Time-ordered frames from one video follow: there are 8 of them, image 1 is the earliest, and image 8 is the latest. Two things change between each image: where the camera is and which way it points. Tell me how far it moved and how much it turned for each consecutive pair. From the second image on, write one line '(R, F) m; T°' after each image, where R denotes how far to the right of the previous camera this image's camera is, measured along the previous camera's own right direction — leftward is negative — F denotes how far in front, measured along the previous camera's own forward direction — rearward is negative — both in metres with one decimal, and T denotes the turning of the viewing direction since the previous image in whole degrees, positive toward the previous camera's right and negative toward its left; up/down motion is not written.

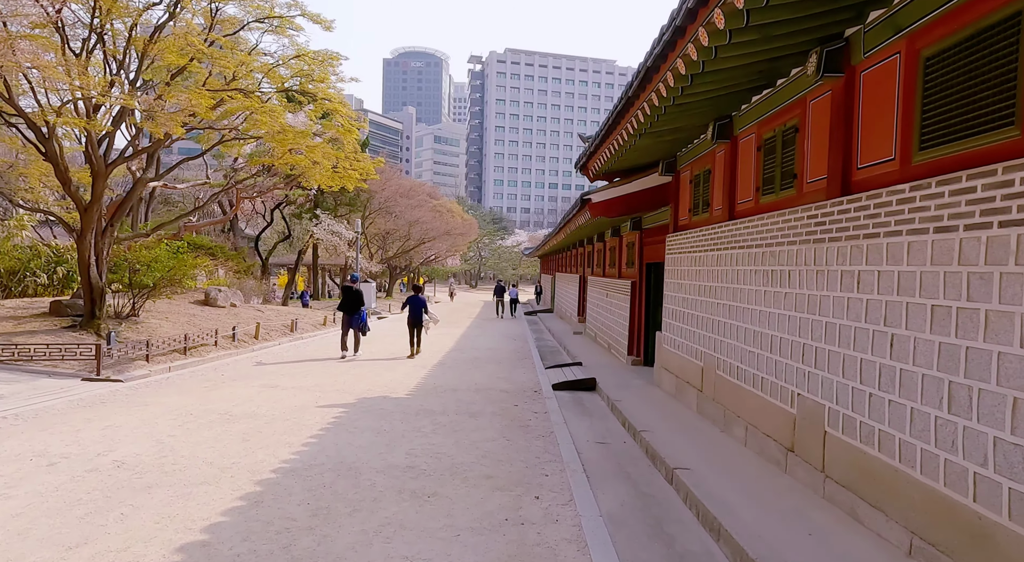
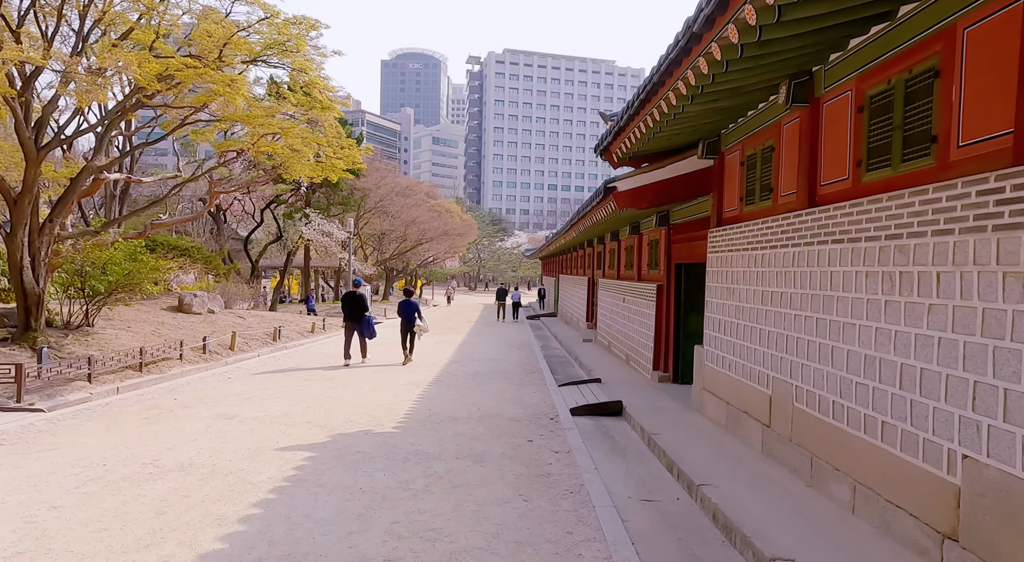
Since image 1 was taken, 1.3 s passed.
(-0.1, +1.6) m; 0°
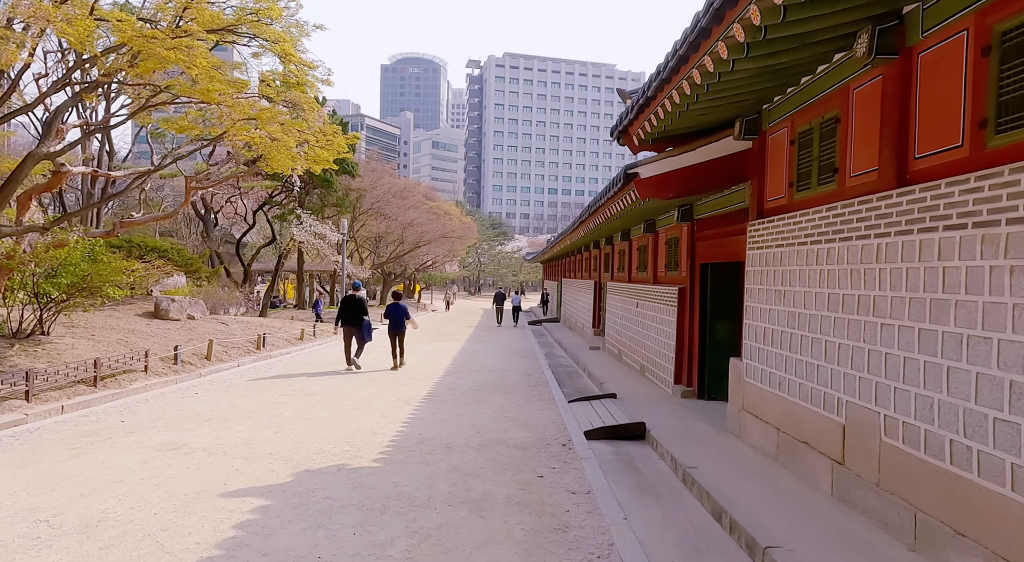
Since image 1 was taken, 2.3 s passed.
(0.0, +1.2) m; 0°
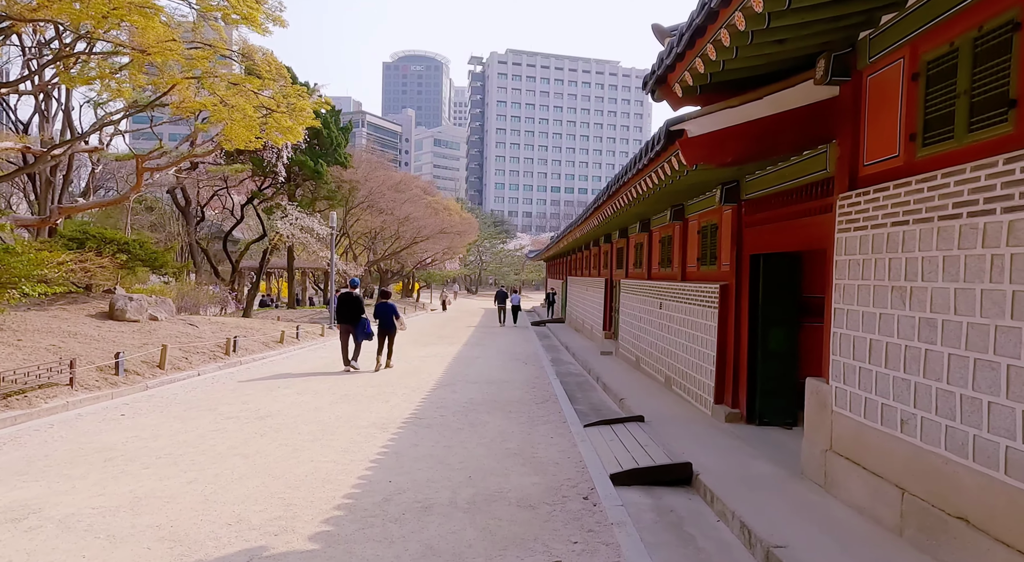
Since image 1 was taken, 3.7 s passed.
(0.0, +1.8) m; 0°
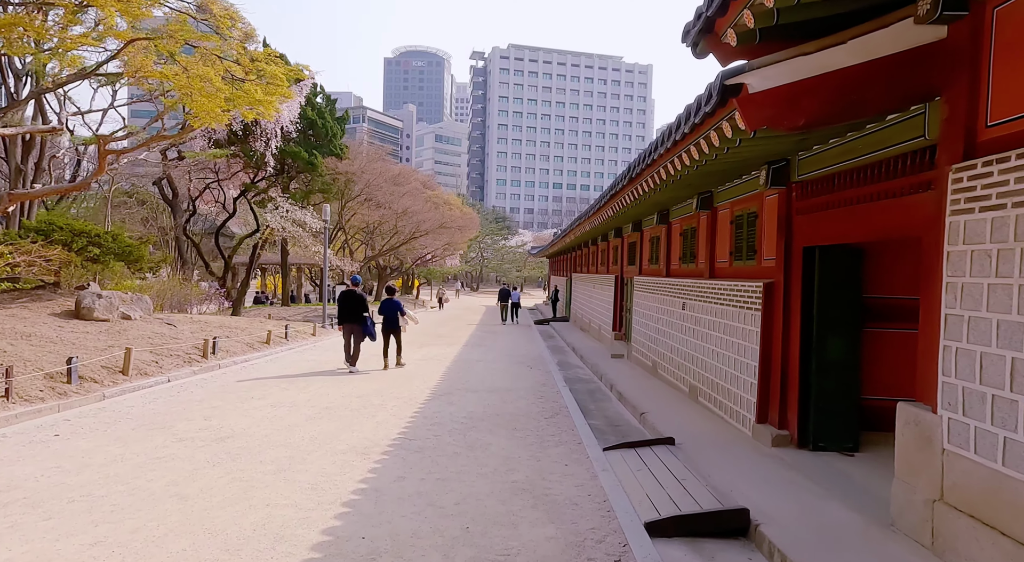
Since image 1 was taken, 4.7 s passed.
(0.0, +1.1) m; 0°
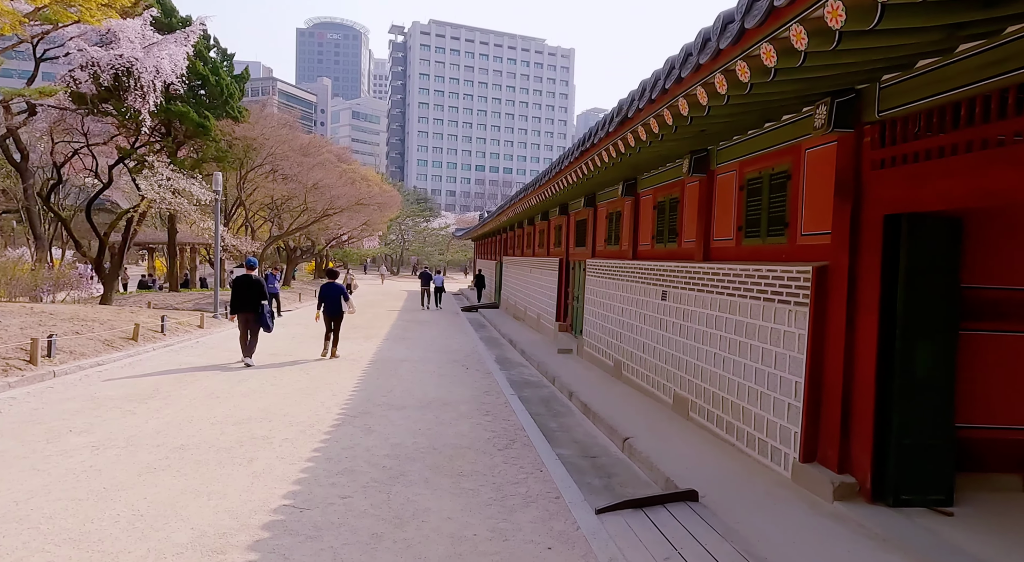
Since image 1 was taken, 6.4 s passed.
(-0.2, +2.2) m; +6°
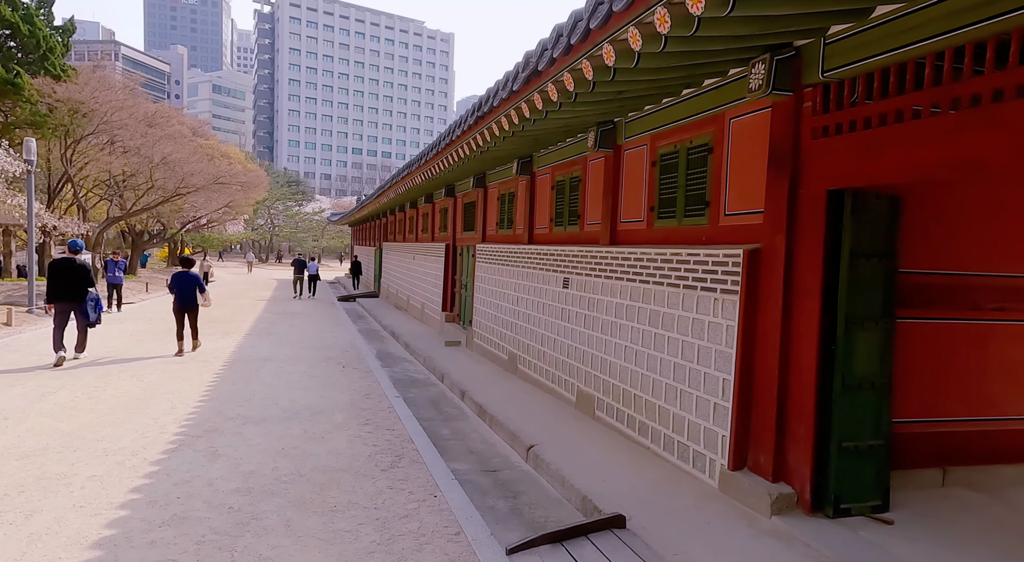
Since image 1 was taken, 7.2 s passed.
(0.0, +0.9) m; +10°
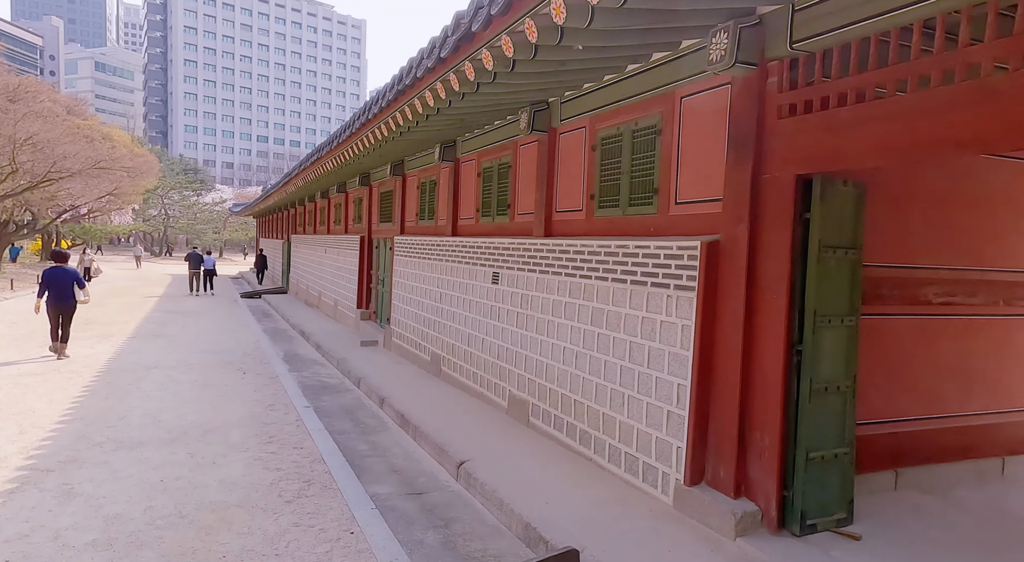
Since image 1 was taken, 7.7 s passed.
(-0.1, +0.6) m; +7°
